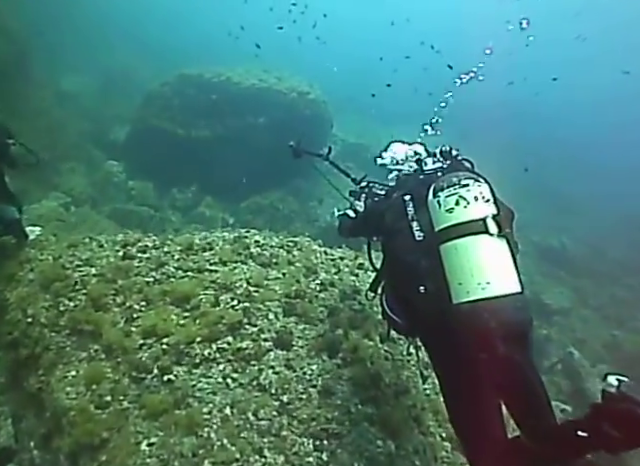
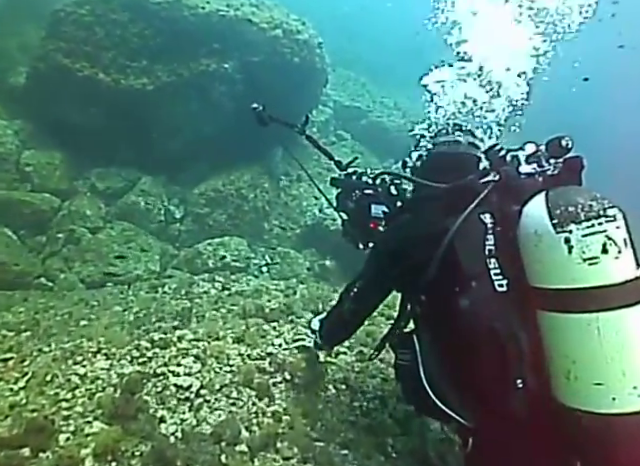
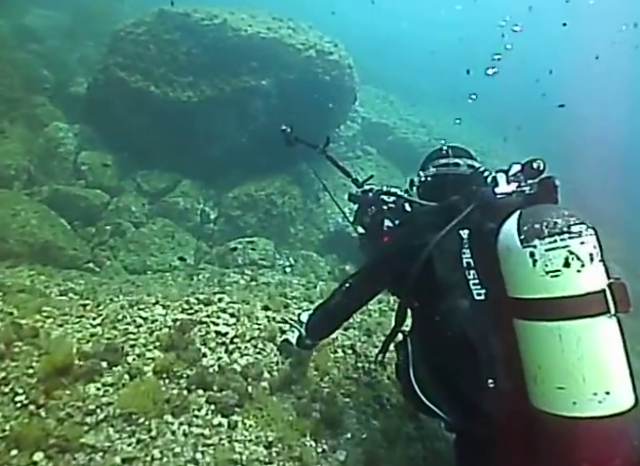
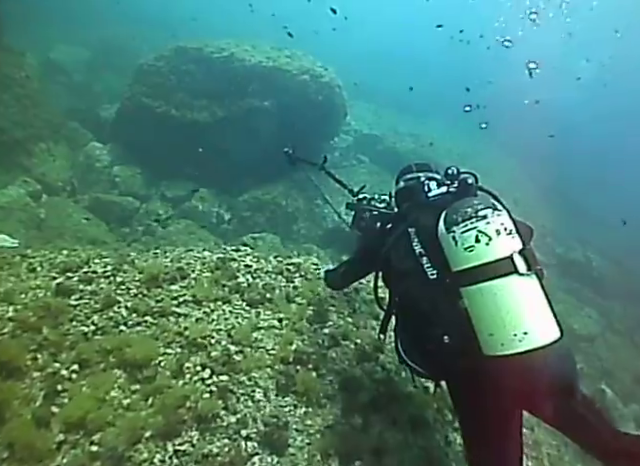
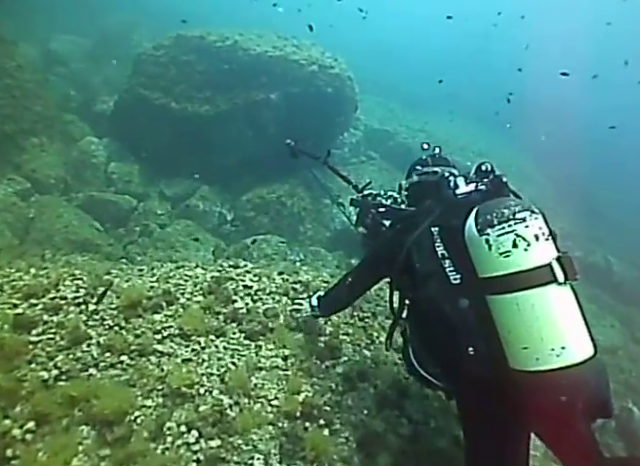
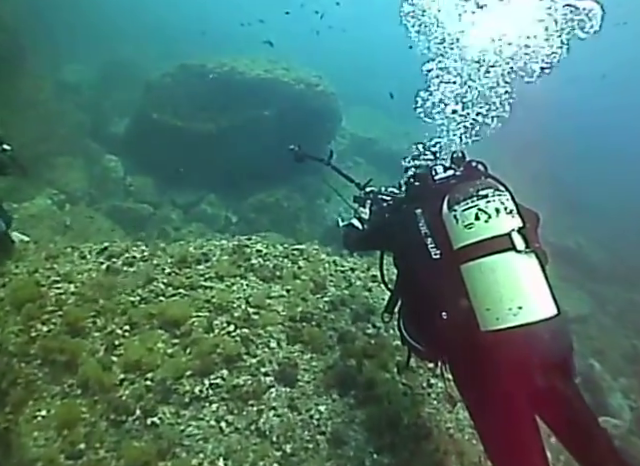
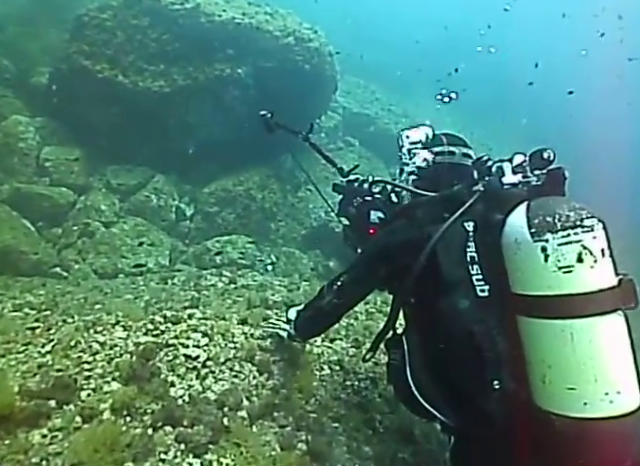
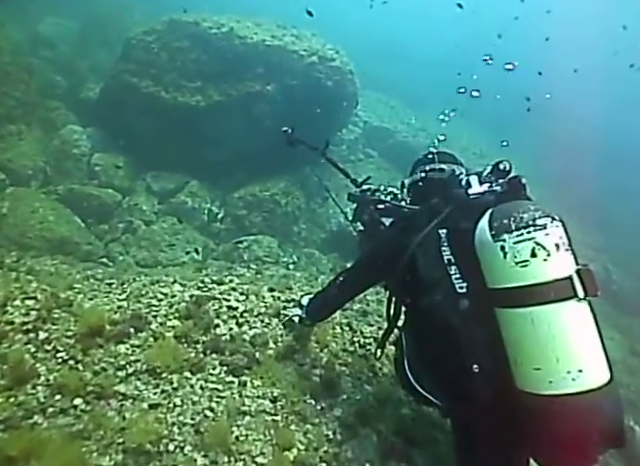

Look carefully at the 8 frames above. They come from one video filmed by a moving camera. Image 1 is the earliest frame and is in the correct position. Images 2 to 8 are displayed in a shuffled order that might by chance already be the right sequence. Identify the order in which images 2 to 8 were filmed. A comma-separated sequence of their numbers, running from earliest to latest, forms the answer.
6, 4, 5, 8, 3, 7, 2
